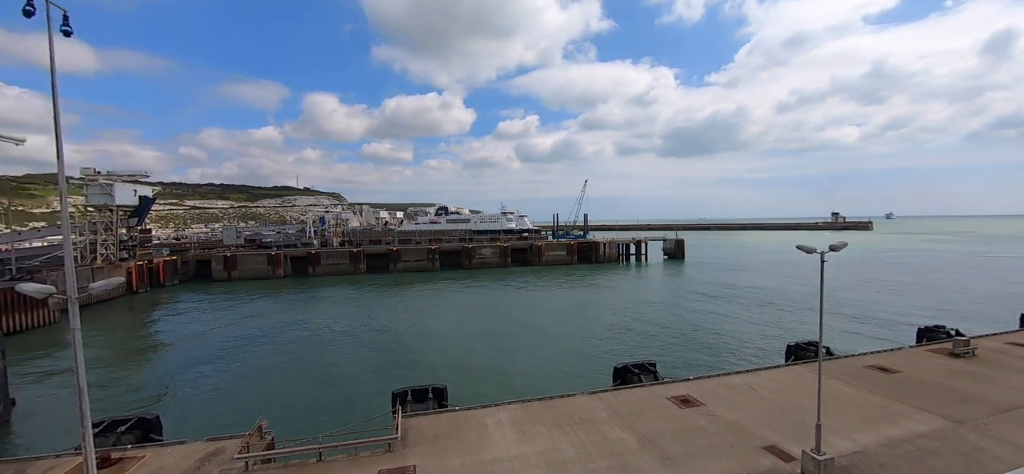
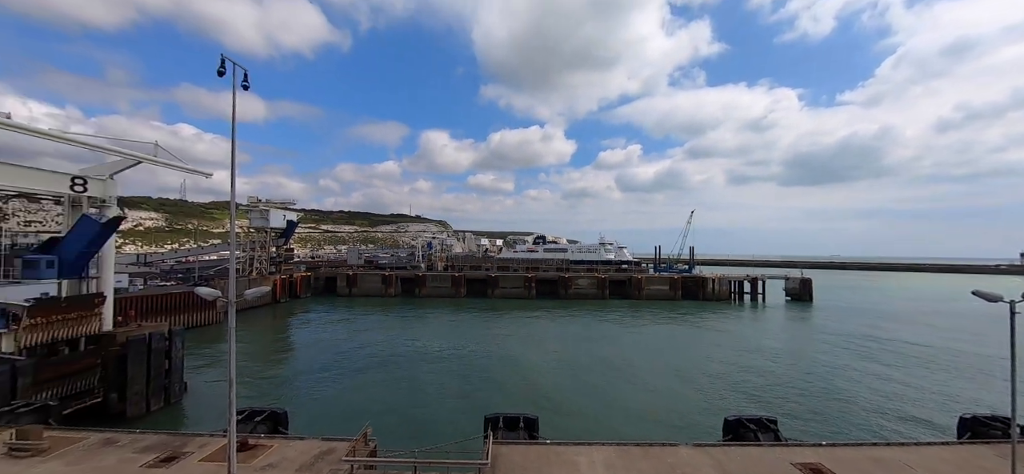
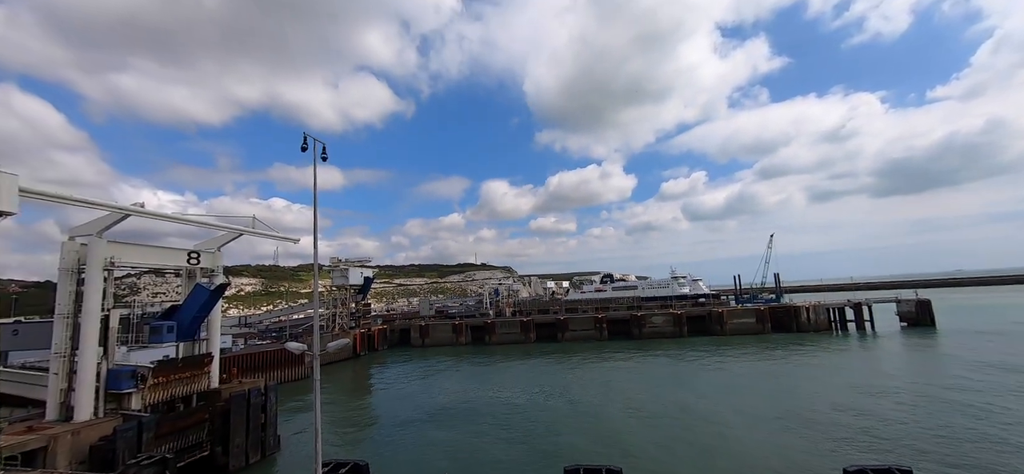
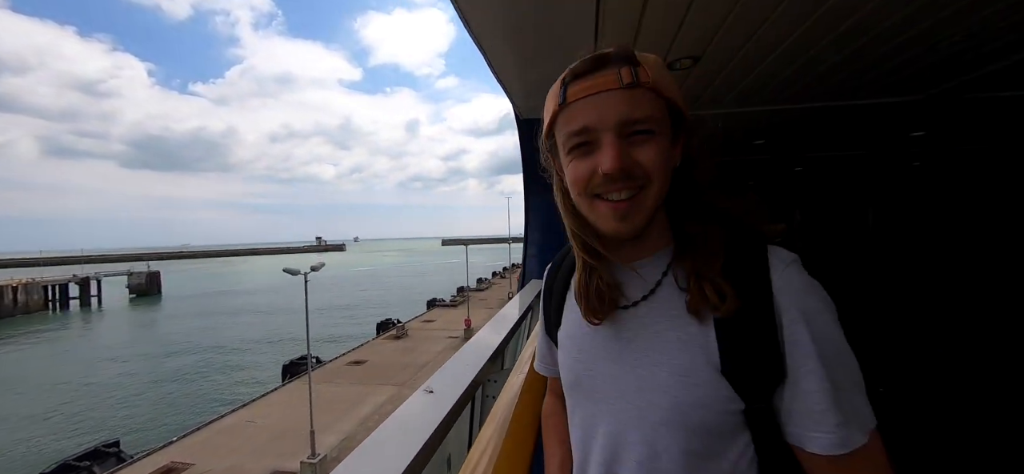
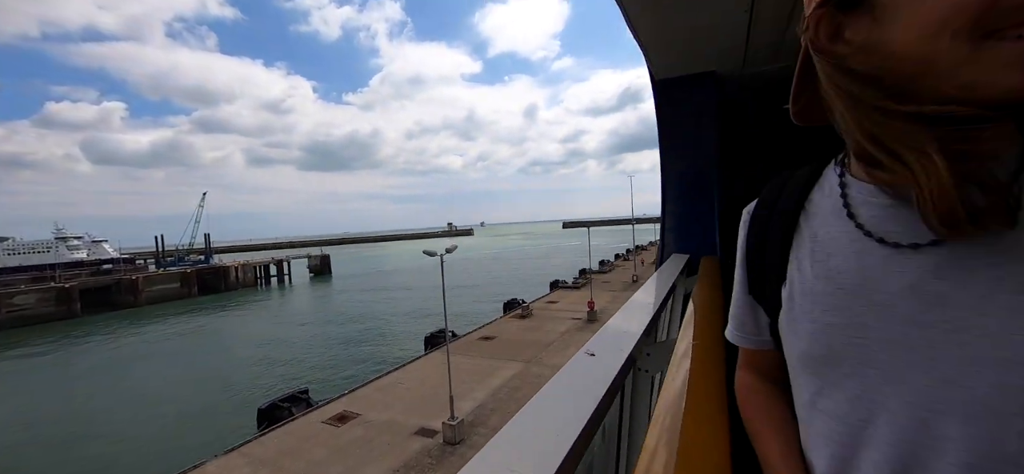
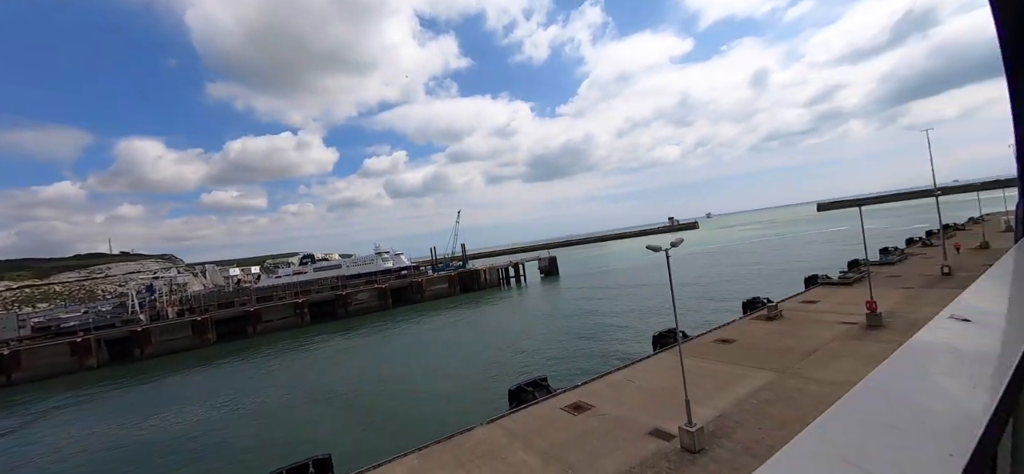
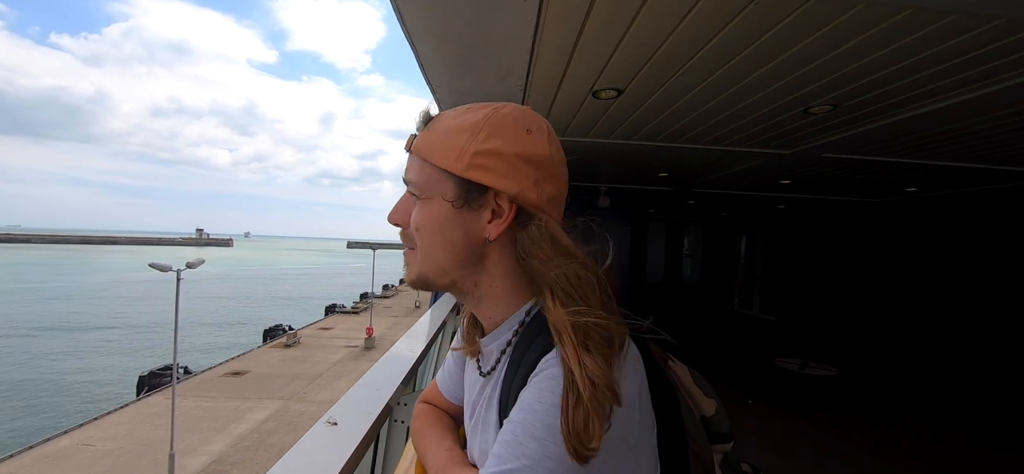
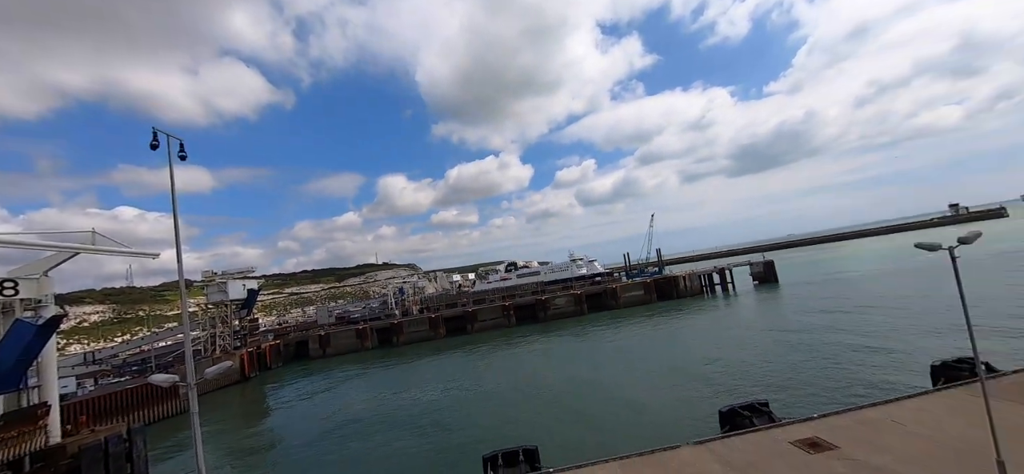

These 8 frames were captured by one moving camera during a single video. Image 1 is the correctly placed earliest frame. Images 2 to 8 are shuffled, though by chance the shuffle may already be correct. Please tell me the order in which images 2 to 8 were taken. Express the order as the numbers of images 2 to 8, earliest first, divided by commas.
2, 3, 8, 6, 5, 4, 7
